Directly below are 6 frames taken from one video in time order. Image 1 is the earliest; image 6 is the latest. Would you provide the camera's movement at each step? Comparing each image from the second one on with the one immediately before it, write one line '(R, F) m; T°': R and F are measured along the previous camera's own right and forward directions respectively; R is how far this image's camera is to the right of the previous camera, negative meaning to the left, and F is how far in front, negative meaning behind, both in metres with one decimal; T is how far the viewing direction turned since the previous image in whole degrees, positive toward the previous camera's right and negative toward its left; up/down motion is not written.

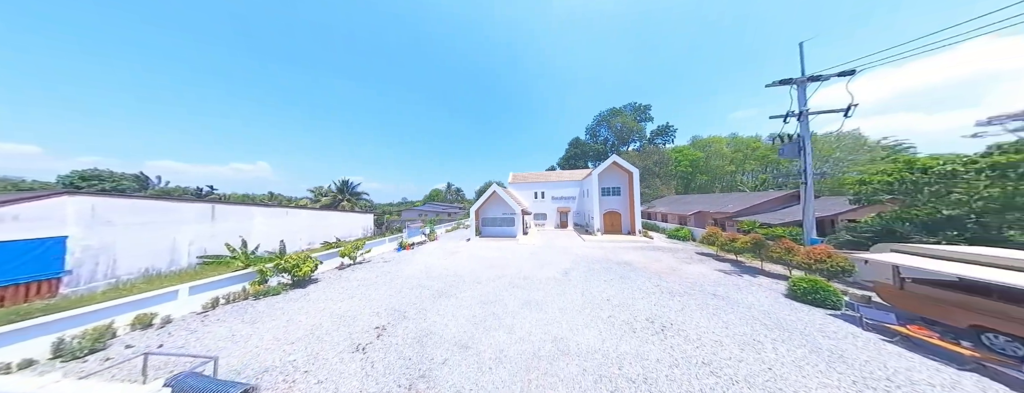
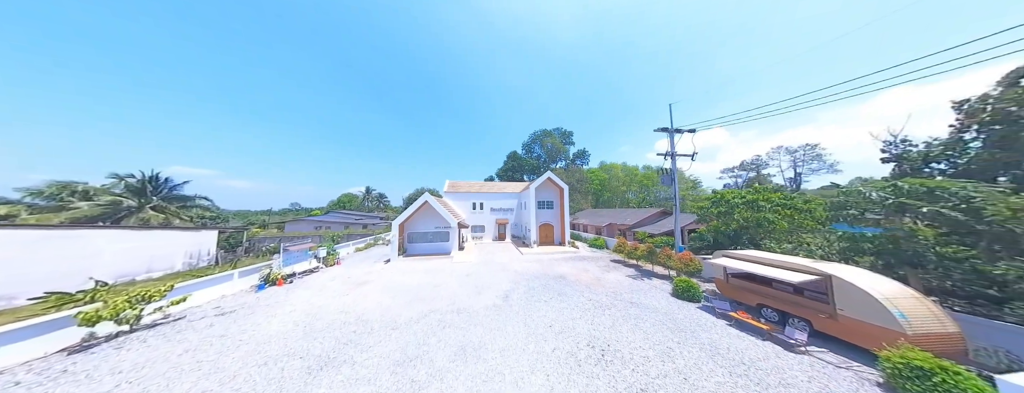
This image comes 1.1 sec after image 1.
(0.0, +0.8) m; +19°
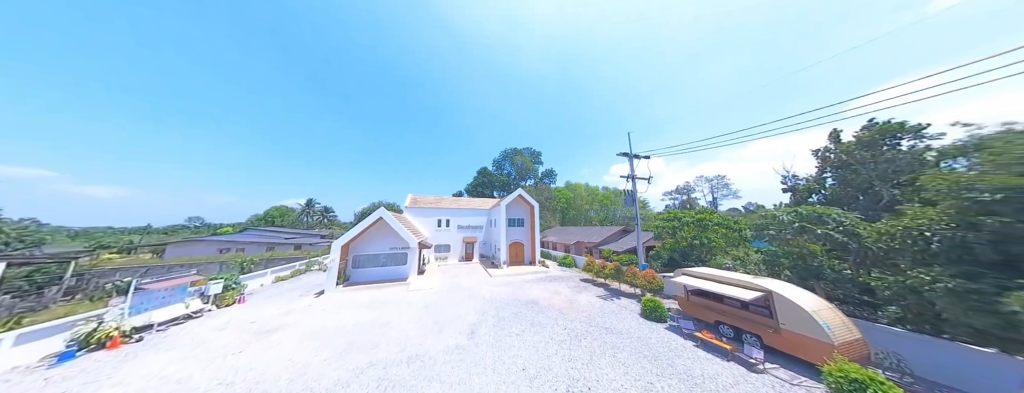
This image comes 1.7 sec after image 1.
(0.0, +0.6) m; +9°
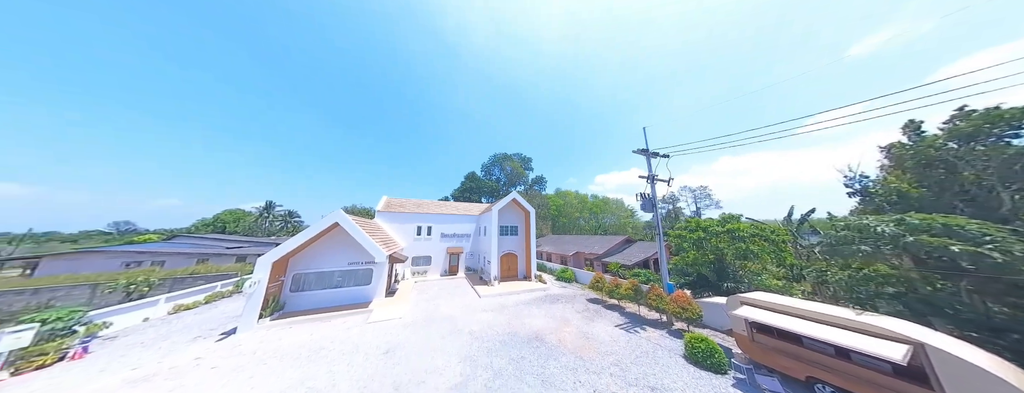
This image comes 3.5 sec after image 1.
(-0.4, +2.5) m; +3°
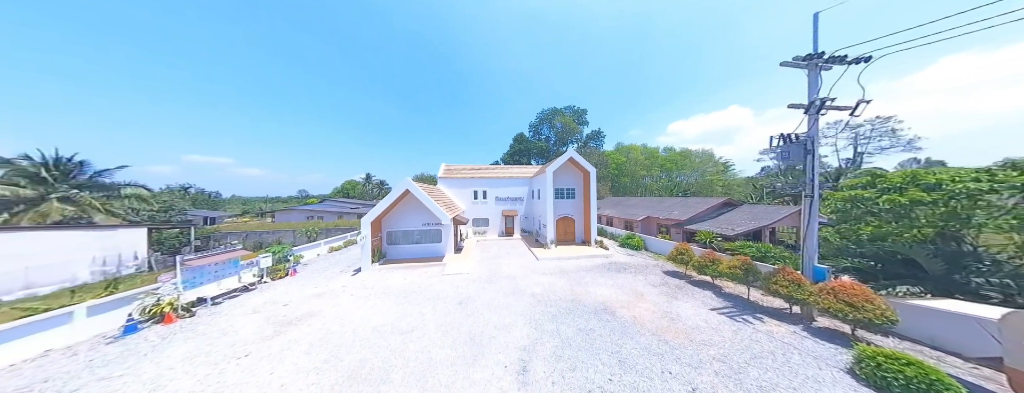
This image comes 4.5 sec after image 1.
(-0.5, +1.1) m; -15°
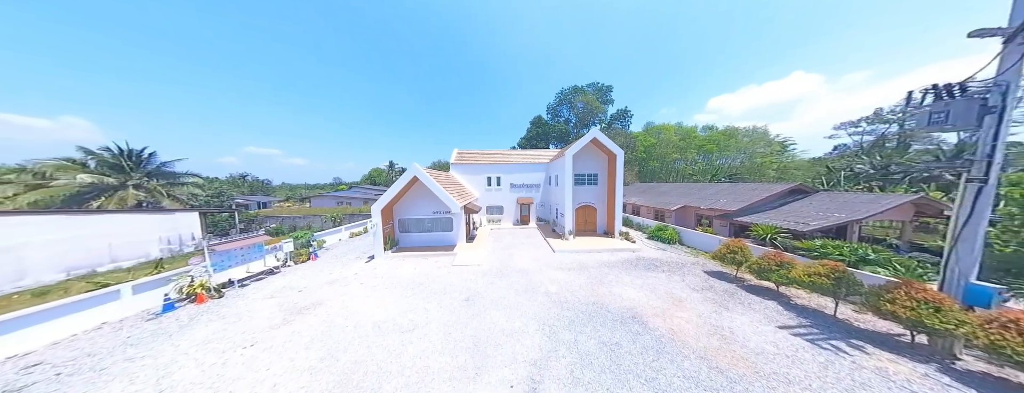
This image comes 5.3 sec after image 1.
(+0.3, +1.2) m; -6°
